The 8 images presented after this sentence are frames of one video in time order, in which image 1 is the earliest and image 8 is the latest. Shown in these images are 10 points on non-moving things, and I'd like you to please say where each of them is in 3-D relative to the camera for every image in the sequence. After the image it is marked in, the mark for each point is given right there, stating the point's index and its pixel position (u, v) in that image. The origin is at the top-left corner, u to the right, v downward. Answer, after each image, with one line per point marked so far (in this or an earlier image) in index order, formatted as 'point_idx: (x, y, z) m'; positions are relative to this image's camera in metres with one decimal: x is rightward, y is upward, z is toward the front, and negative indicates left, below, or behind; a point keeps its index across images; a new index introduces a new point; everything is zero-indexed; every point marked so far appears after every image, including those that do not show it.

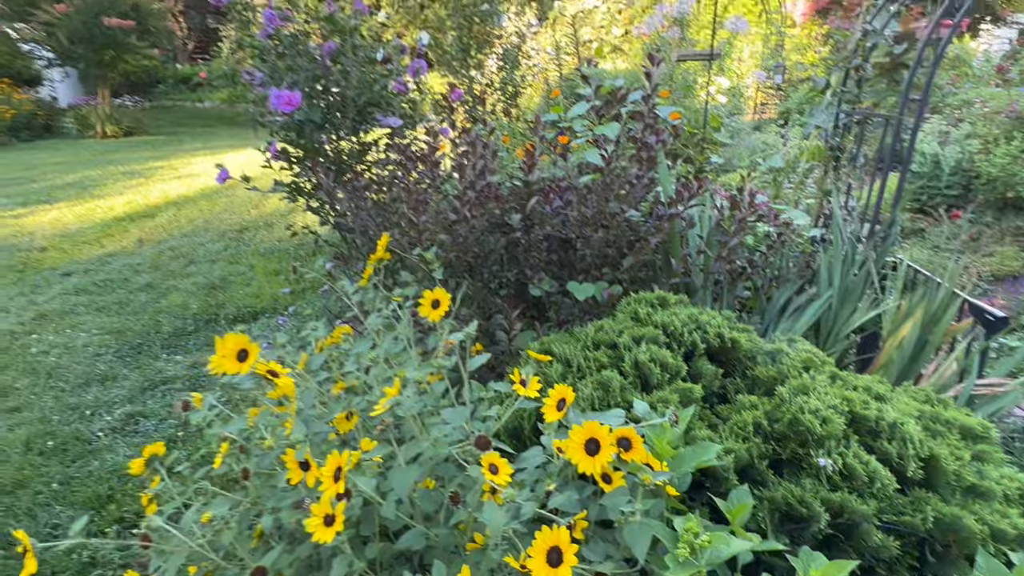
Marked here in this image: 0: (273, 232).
0: (-1.6, +0.4, +3.9) m
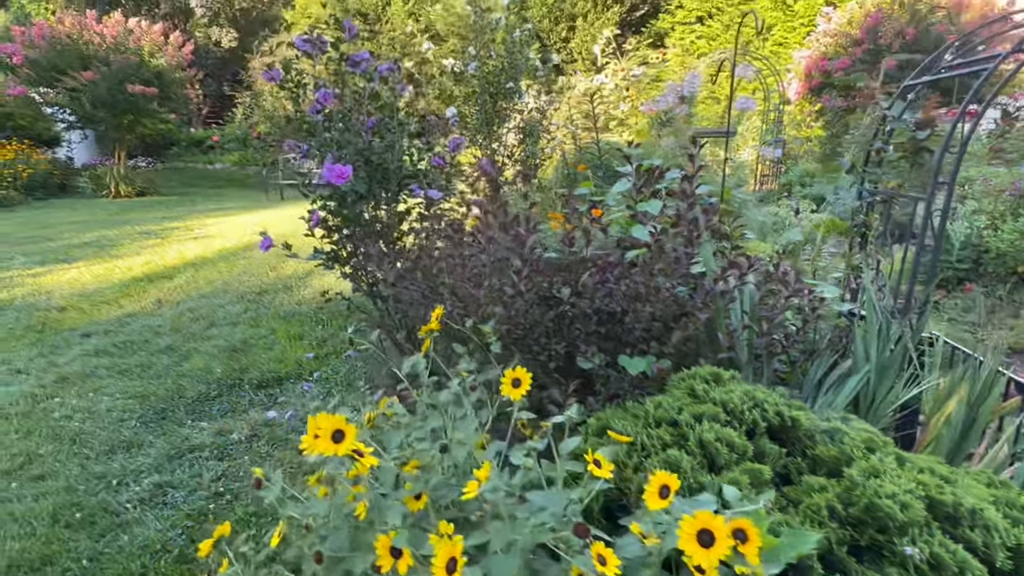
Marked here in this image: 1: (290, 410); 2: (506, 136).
0: (-1.5, 0.0, +3.9) m
1: (-0.9, -0.5, +2.5) m
2: (0.0, +1.0, +3.9) m
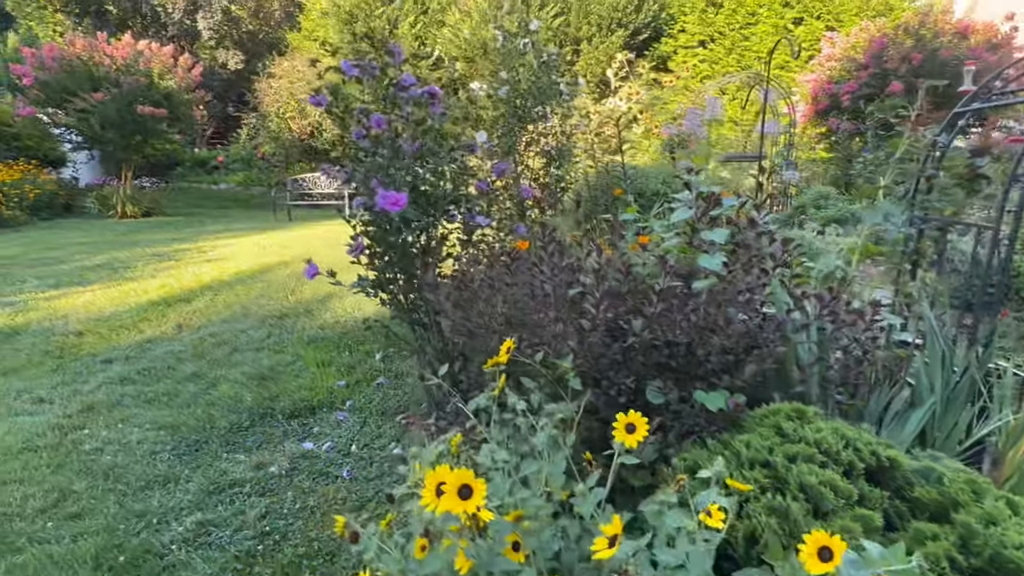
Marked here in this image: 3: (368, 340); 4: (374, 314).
0: (-1.3, -0.2, +3.9) m
1: (-0.8, -0.6, +2.4) m
2: (+0.1, +0.9, +3.9) m
3: (-0.9, -0.3, +3.4) m
4: (-0.9, -0.2, +3.9) m
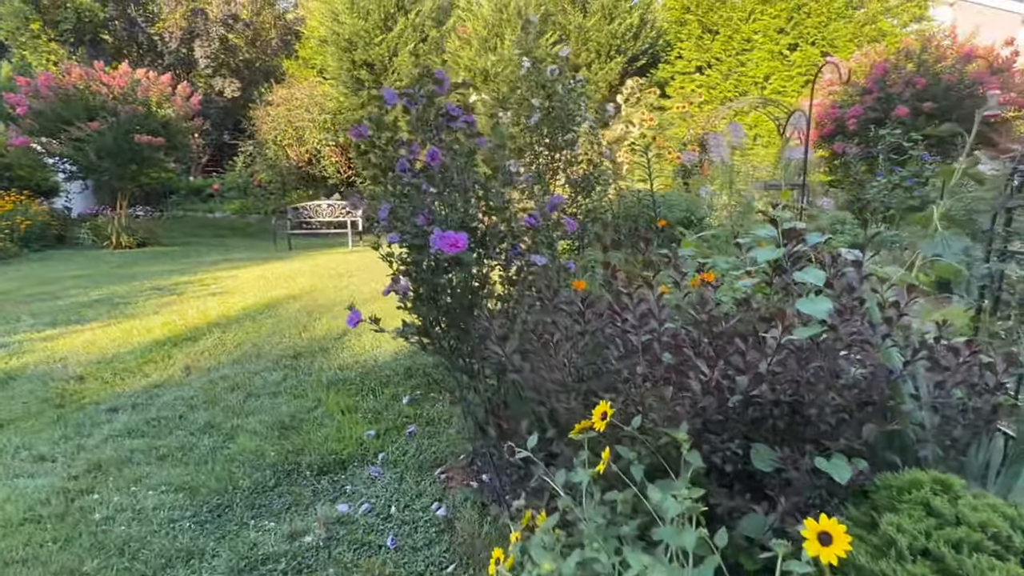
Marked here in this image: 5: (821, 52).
0: (-1.1, -0.4, +3.6) m
1: (-0.6, -0.8, +2.2) m
2: (+0.3, +0.6, +3.7) m
3: (-0.7, -0.5, +3.2) m
4: (-0.7, -0.4, +3.7) m
5: (+6.3, +4.9, +12.0) m
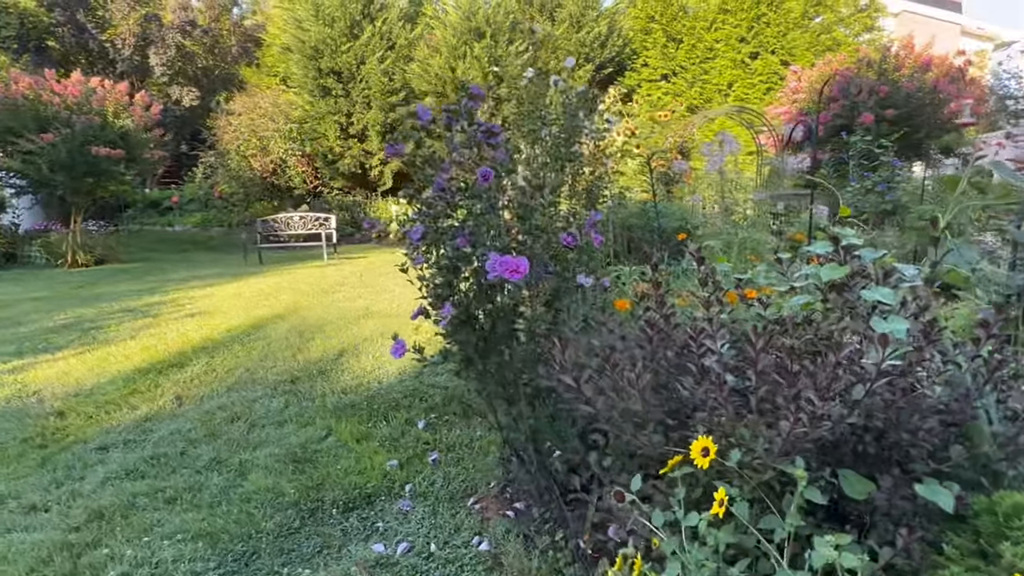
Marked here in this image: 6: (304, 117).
0: (-1.1, -0.6, +3.5) m
1: (-0.4, -0.9, +2.1) m
2: (+0.3, +0.6, +3.7) m
3: (-0.6, -0.6, +3.1) m
4: (-0.7, -0.5, +3.5) m
5: (+5.7, +4.8, +12.3) m
6: (-4.4, +3.6, +12.1) m
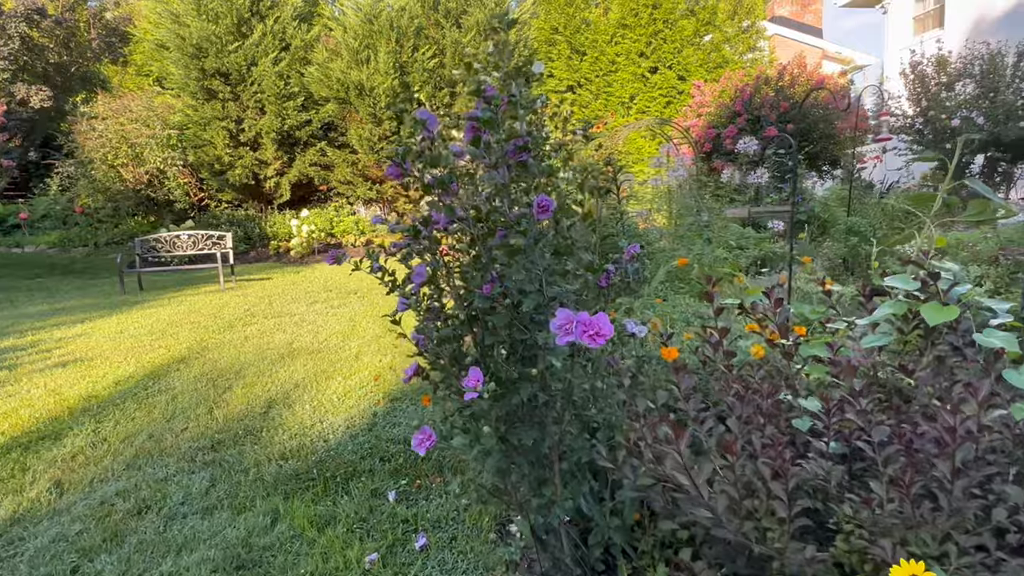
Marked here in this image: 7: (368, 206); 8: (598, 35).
0: (-1.2, -0.8, +2.9) m
1: (-0.3, -1.1, +1.6) m
2: (+0.1, +0.4, +3.3) m
3: (-0.7, -0.8, +2.6) m
4: (-0.8, -0.7, +3.0) m
5: (+3.7, +4.7, +12.8) m
6: (-6.1, +3.1, +10.8) m
7: (-3.0, +1.7, +12.0) m
8: (+2.0, +5.6, +12.8) m
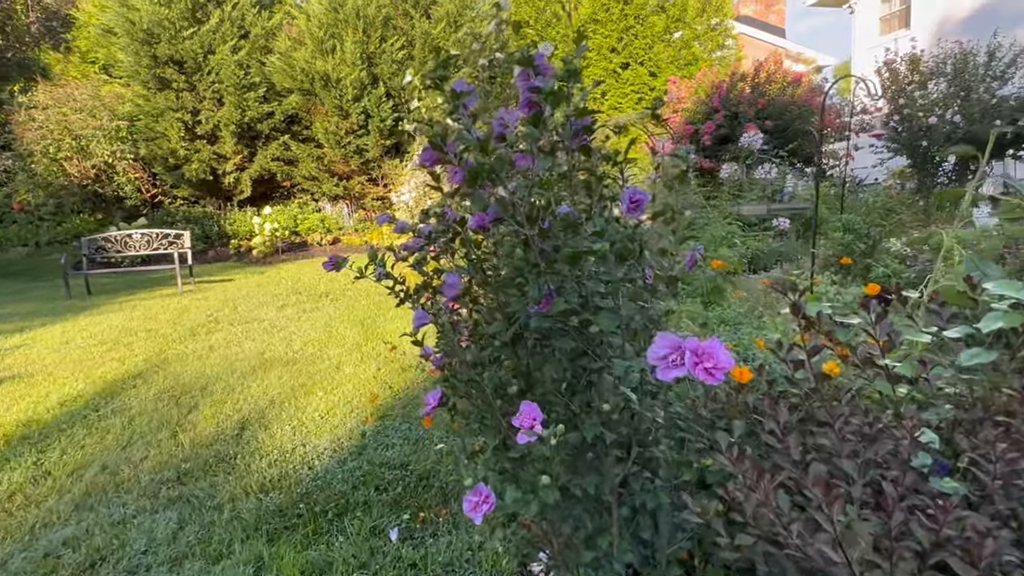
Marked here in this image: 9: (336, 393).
0: (-1.2, -0.8, +2.5) m
1: (-0.2, -1.1, +1.3) m
2: (+0.1, +0.4, +3.0) m
3: (-0.6, -0.9, +2.2) m
4: (-0.8, -0.8, +2.6) m
5: (+3.1, +4.8, +12.7) m
6: (-6.6, +3.1, +10.1) m
7: (-3.5, +1.7, +11.5) m
8: (+1.3, +5.6, +12.6) m
9: (-1.0, -0.6, +3.2) m
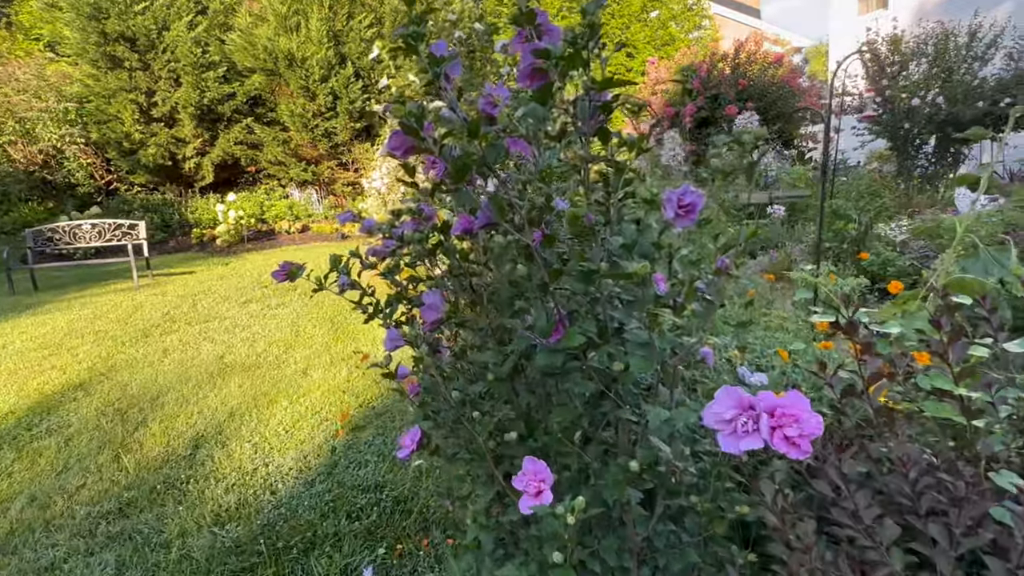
0: (-1.2, -0.8, +2.2) m
1: (-0.2, -1.1, +1.1) m
2: (0.0, +0.4, +2.8) m
3: (-0.6, -0.9, +2.0) m
4: (-0.9, -0.8, +2.4) m
5: (+2.5, +5.1, +12.5) m
6: (-7.0, +3.2, +9.5) m
7: (-4.0, +1.9, +11.0) m
8: (+0.8, +5.9, +12.3) m
9: (-1.1, -0.6, +3.0) m
